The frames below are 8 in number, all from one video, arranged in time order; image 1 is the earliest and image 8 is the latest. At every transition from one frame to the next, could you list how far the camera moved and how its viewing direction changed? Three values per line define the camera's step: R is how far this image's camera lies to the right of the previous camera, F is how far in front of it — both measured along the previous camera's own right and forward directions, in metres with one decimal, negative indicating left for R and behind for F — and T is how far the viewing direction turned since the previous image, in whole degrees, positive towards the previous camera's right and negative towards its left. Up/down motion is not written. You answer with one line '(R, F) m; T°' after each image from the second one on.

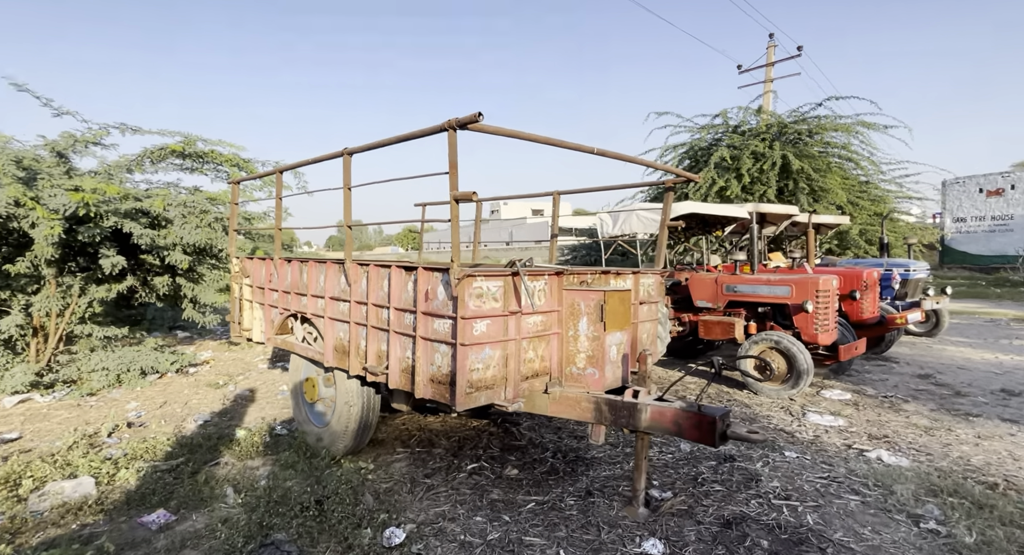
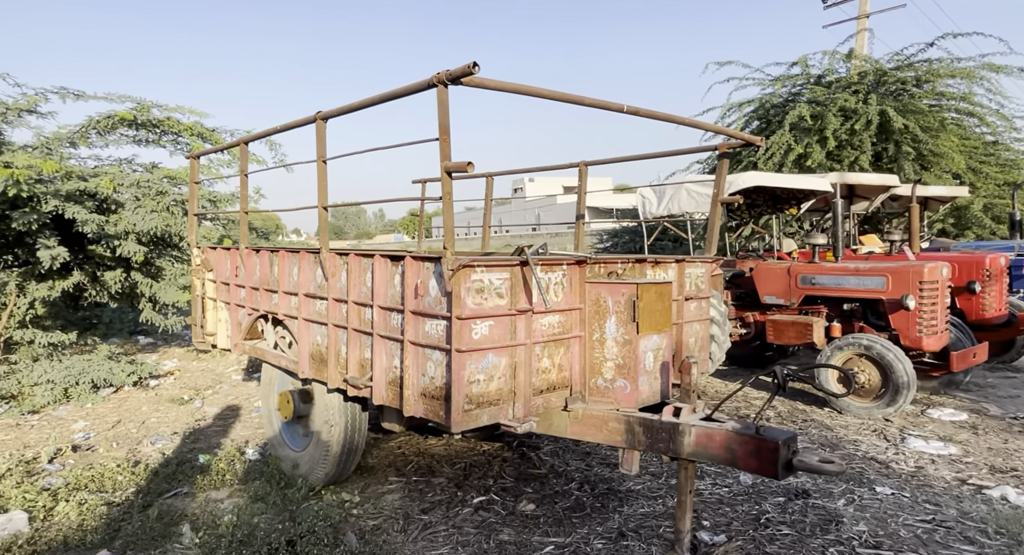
(0.0, +0.8) m; -1°
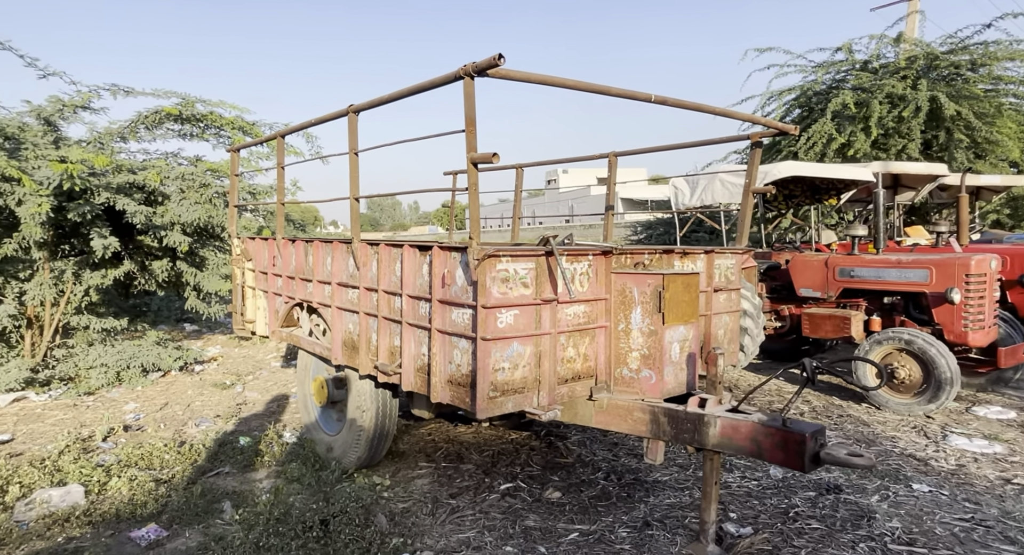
(+0.1, 0.0) m; -3°
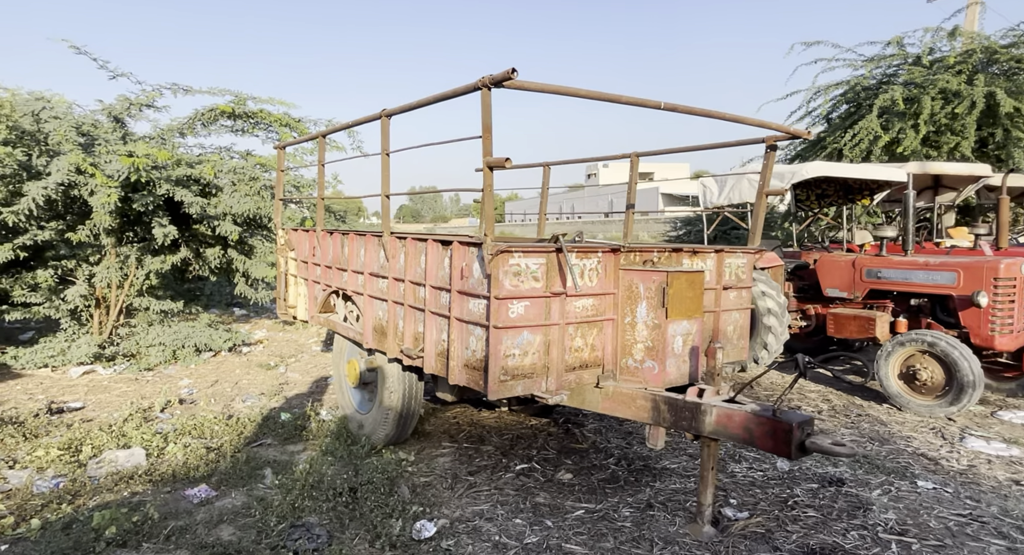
(+0.2, -0.3) m; -4°
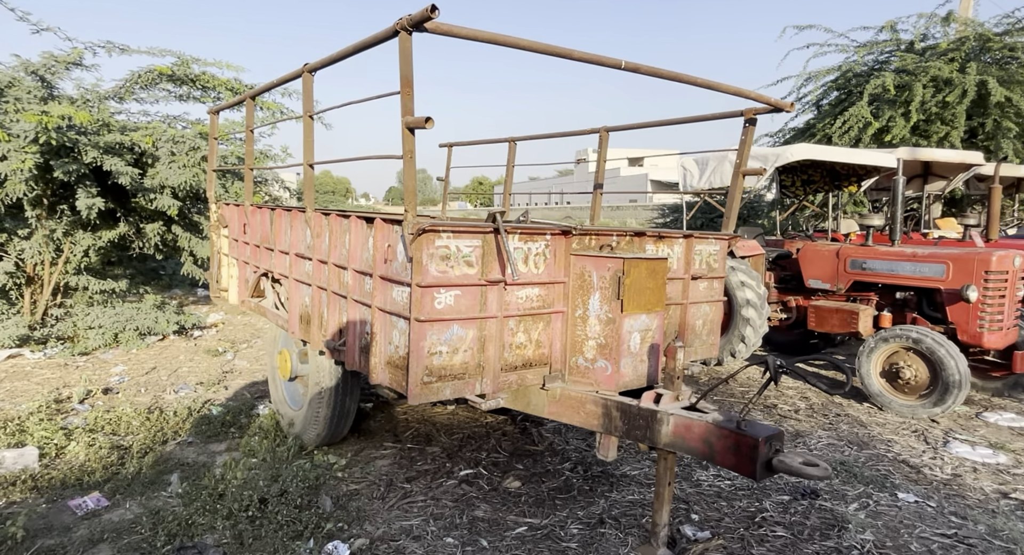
(+0.3, +0.5) m; +1°
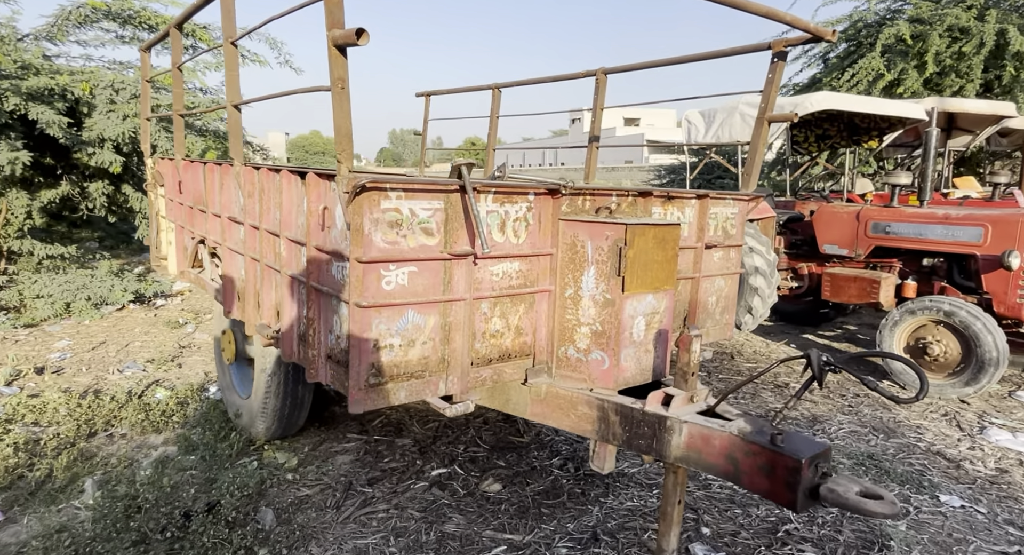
(+0.1, +0.7) m; 0°
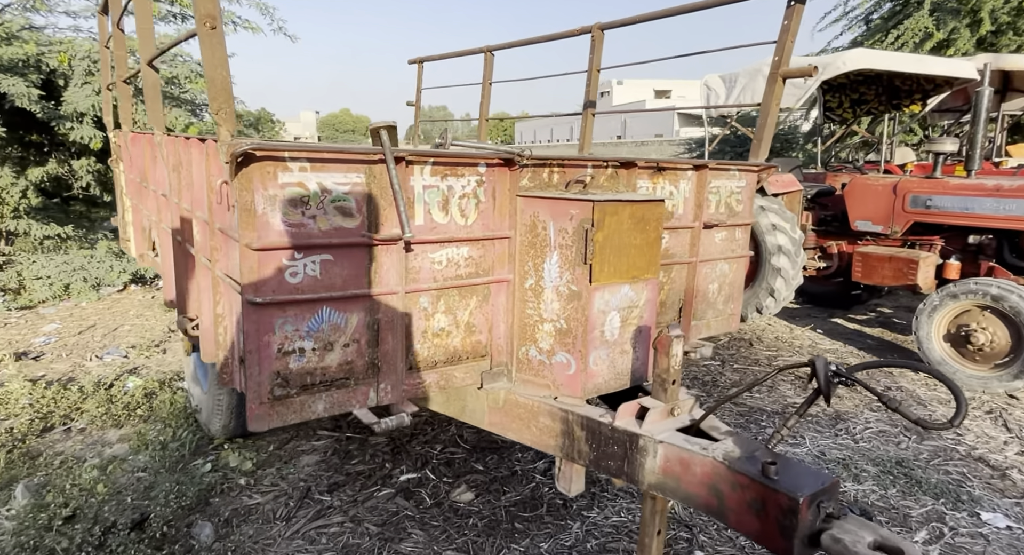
(+0.3, +0.4) m; -3°
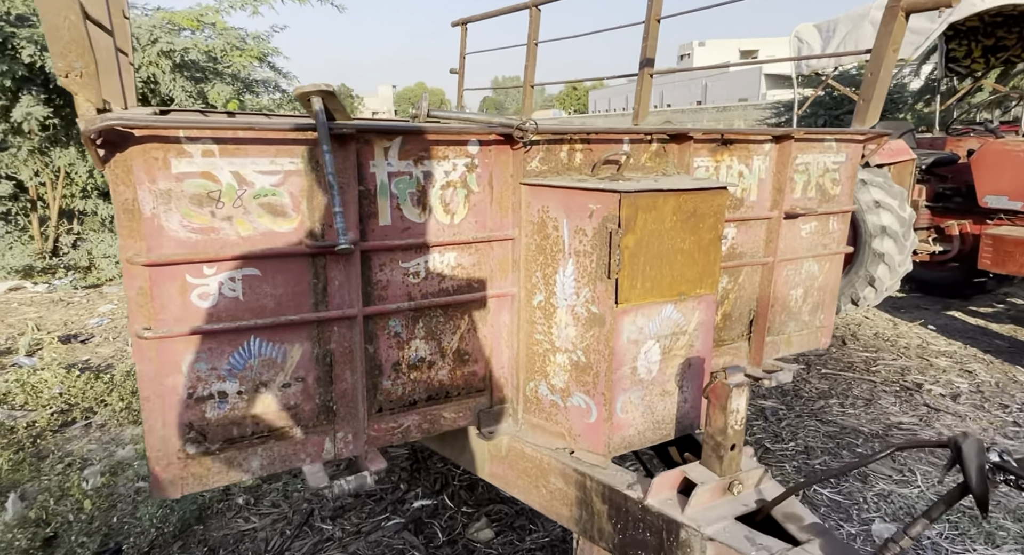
(+0.2, +0.6) m; -7°
